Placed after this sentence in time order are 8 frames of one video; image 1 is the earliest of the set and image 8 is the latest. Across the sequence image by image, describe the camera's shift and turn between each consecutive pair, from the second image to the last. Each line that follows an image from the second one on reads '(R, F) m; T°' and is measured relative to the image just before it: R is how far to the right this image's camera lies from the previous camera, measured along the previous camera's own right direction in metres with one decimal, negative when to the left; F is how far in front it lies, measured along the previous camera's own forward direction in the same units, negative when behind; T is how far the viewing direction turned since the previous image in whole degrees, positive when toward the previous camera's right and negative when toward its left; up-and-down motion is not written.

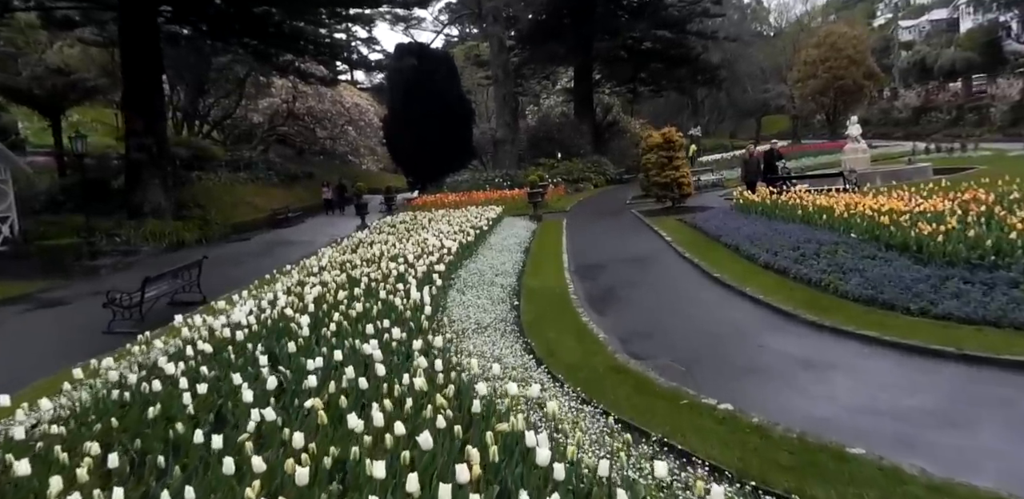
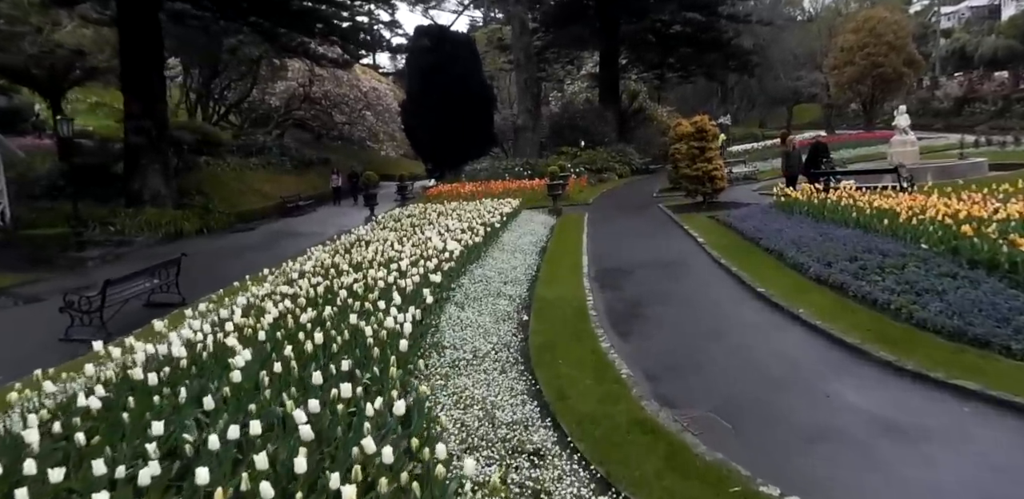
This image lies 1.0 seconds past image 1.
(+0.1, +1.1) m; -2°
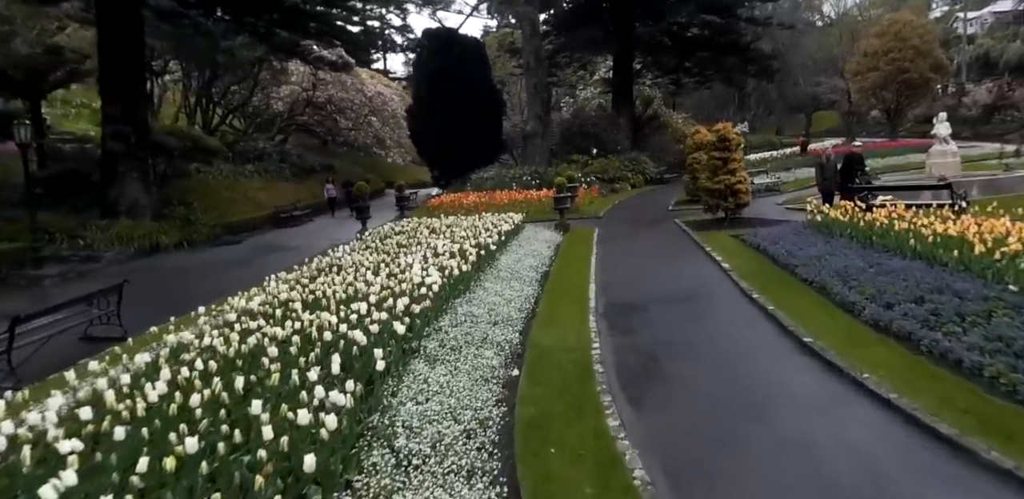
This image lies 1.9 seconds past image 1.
(+0.2, +1.3) m; -1°
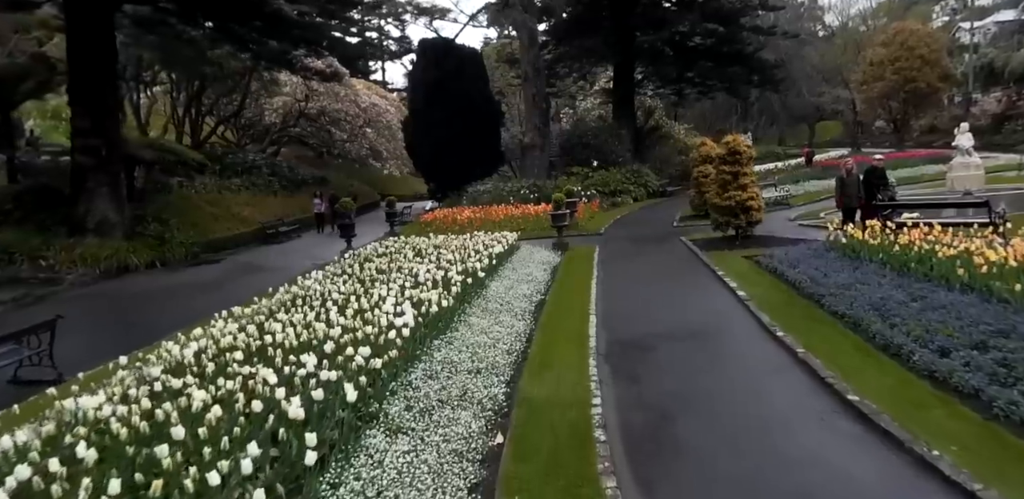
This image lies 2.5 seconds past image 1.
(+0.1, +1.0) m; 0°
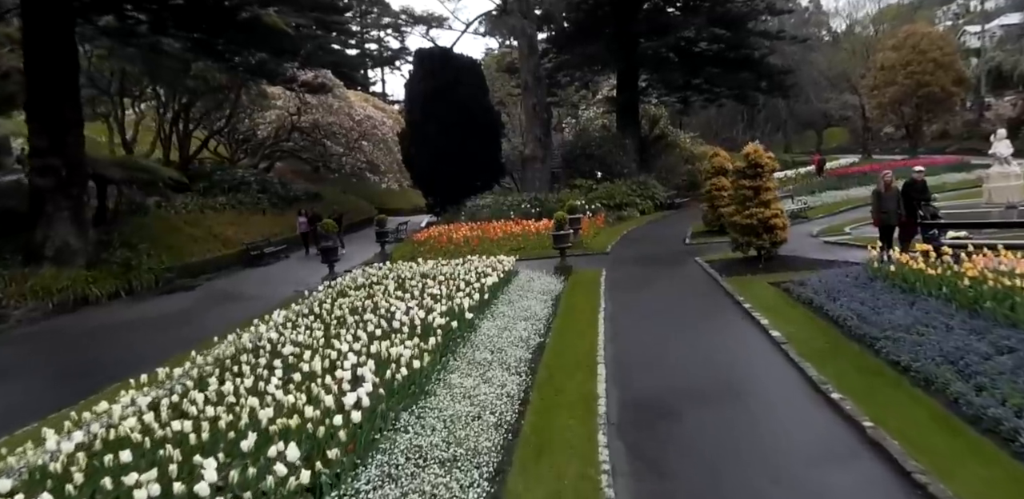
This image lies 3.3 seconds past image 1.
(+0.1, +1.3) m; 0°
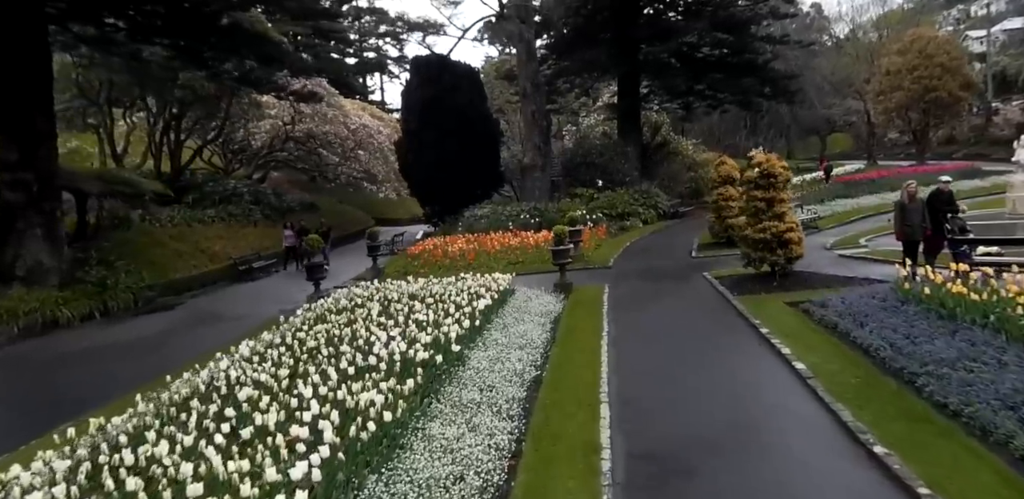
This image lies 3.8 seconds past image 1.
(+0.1, +0.8) m; 0°
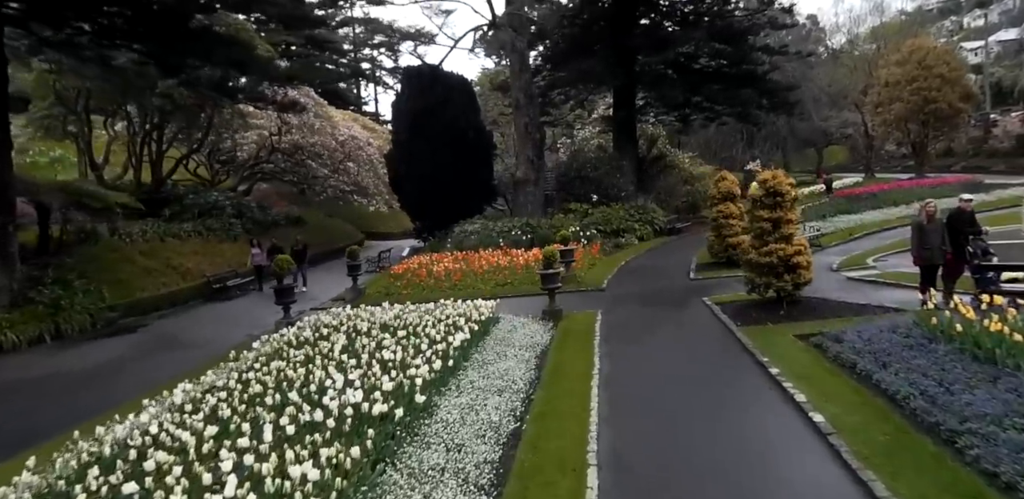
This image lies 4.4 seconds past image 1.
(+0.2, +0.9) m; 0°
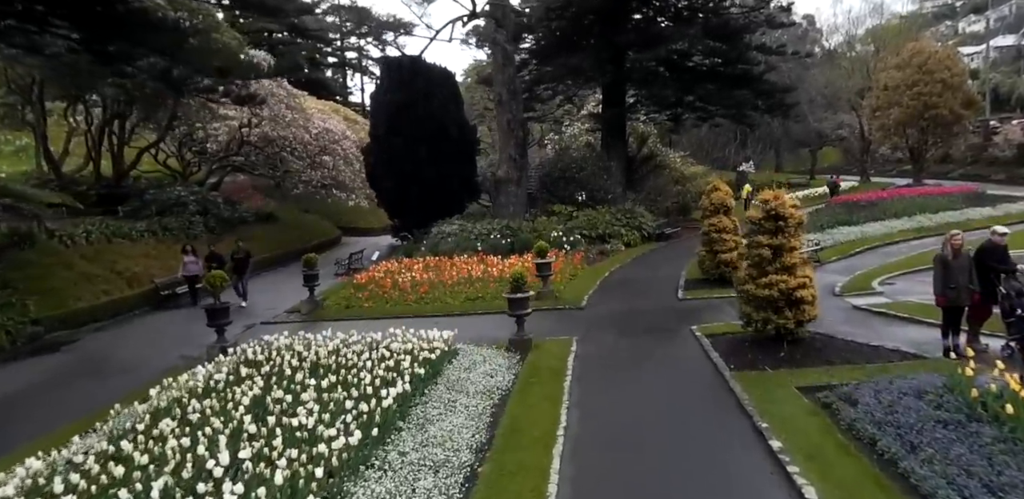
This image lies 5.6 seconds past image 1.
(+0.4, +1.3) m; +1°
